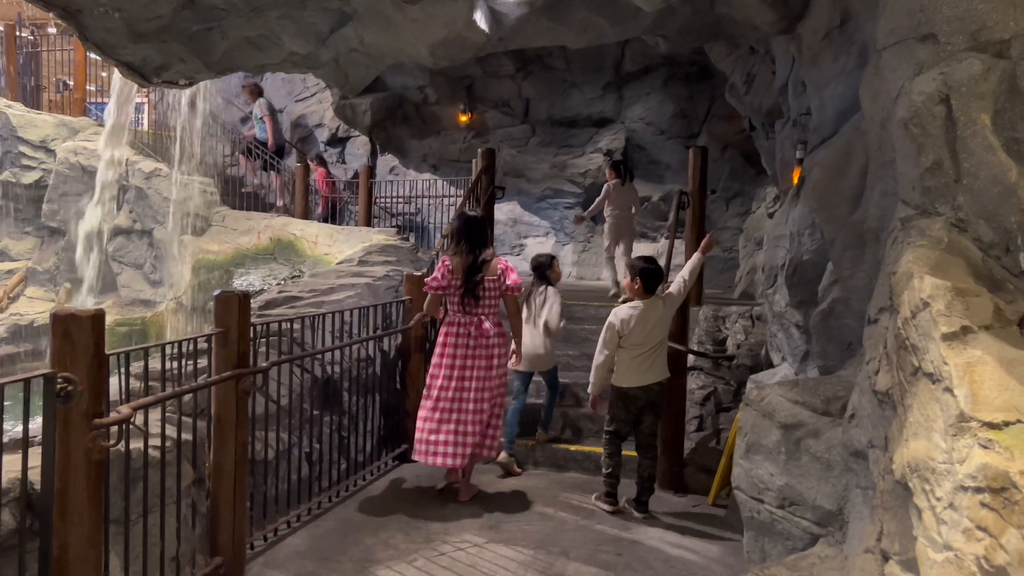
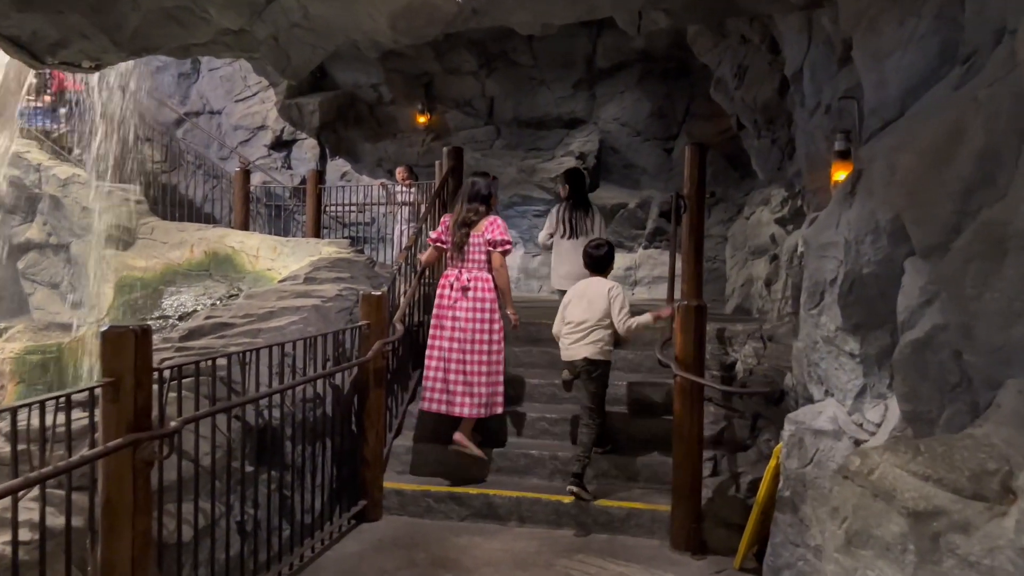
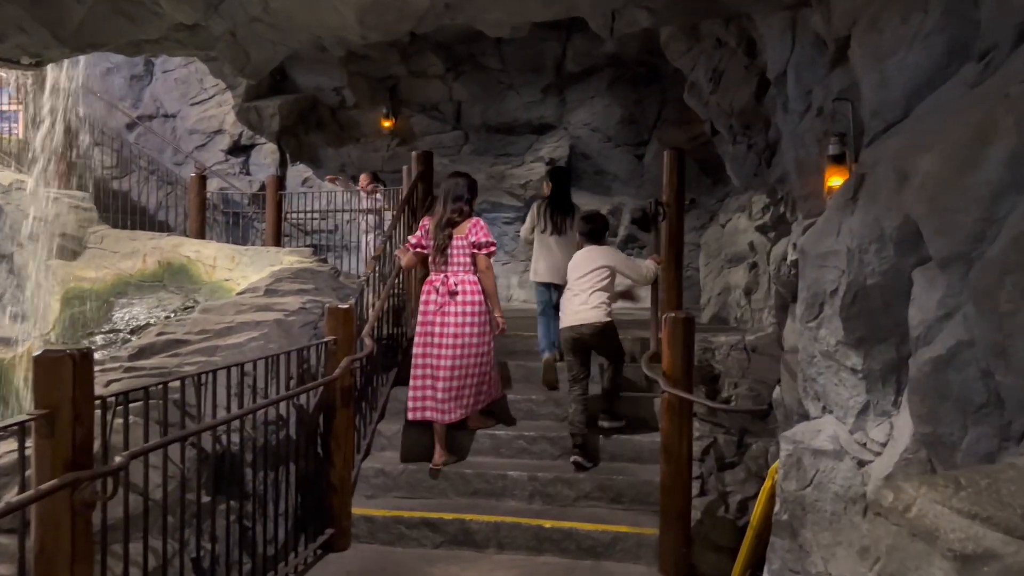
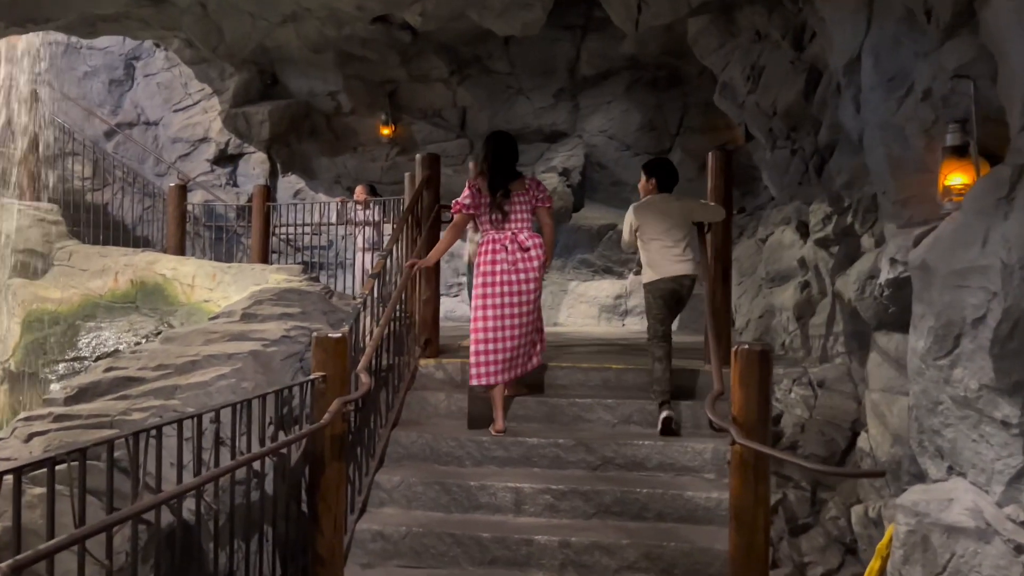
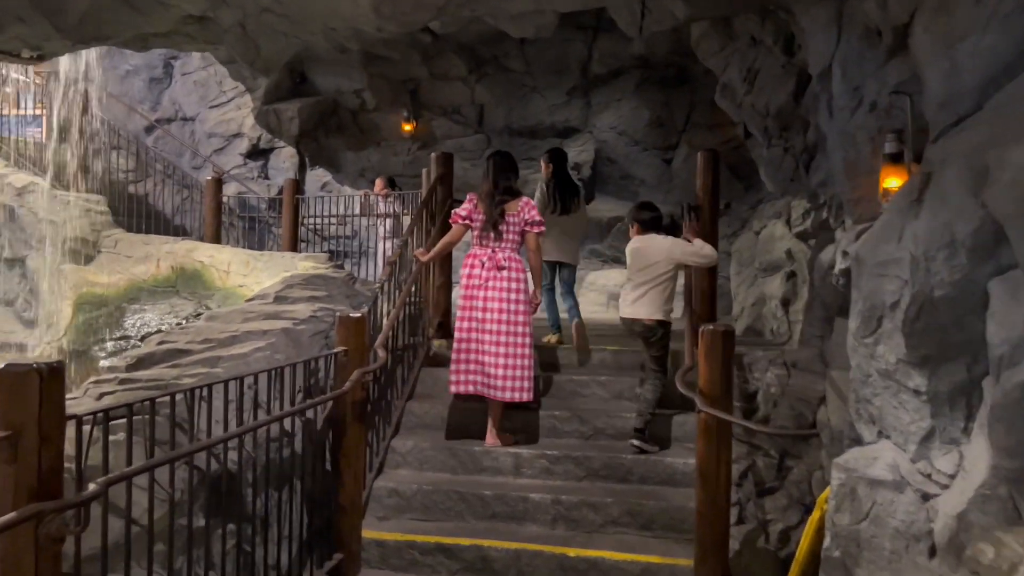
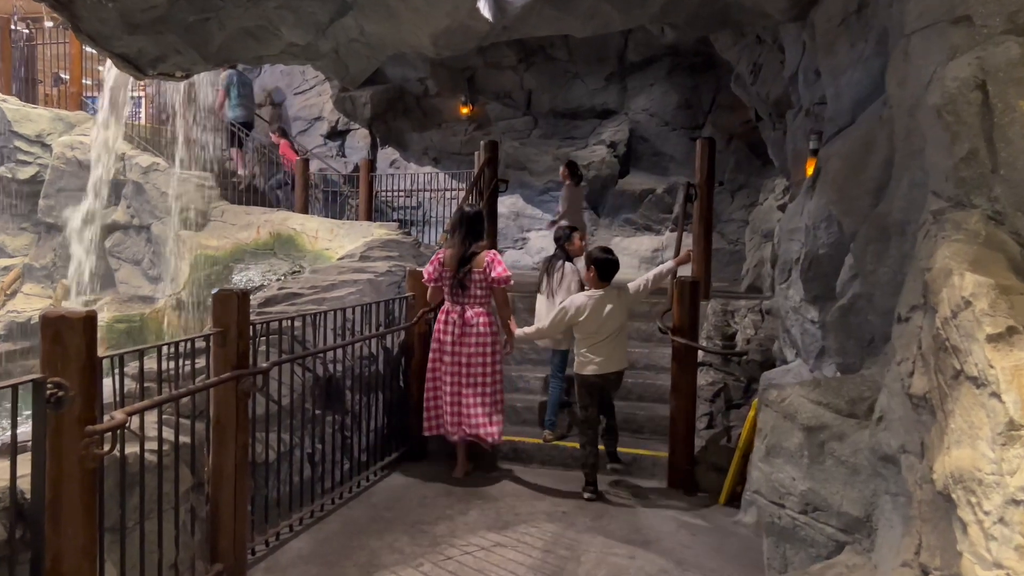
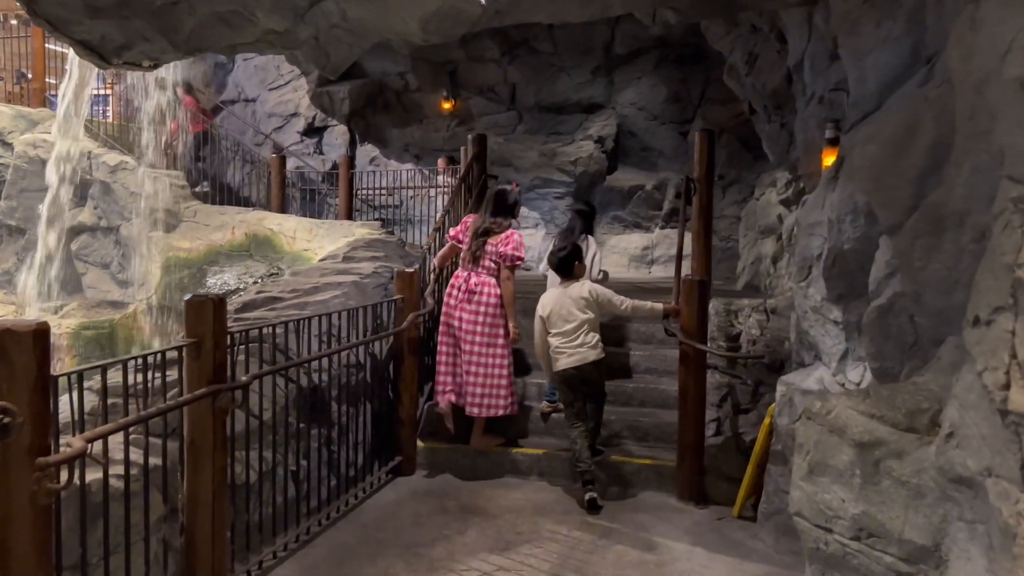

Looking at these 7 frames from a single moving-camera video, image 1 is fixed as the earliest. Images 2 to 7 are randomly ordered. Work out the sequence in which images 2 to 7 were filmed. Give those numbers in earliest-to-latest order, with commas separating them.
6, 7, 2, 3, 5, 4
